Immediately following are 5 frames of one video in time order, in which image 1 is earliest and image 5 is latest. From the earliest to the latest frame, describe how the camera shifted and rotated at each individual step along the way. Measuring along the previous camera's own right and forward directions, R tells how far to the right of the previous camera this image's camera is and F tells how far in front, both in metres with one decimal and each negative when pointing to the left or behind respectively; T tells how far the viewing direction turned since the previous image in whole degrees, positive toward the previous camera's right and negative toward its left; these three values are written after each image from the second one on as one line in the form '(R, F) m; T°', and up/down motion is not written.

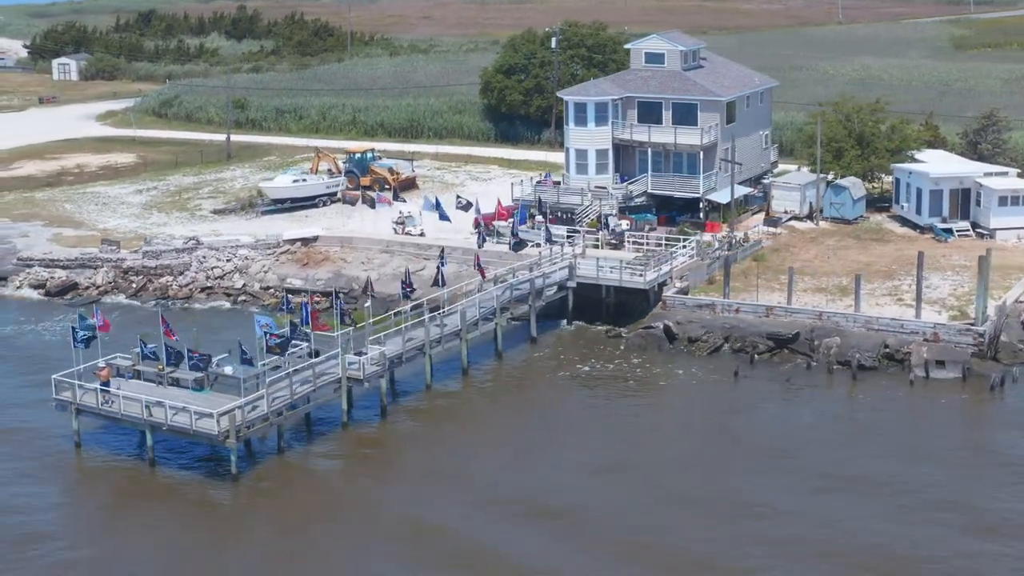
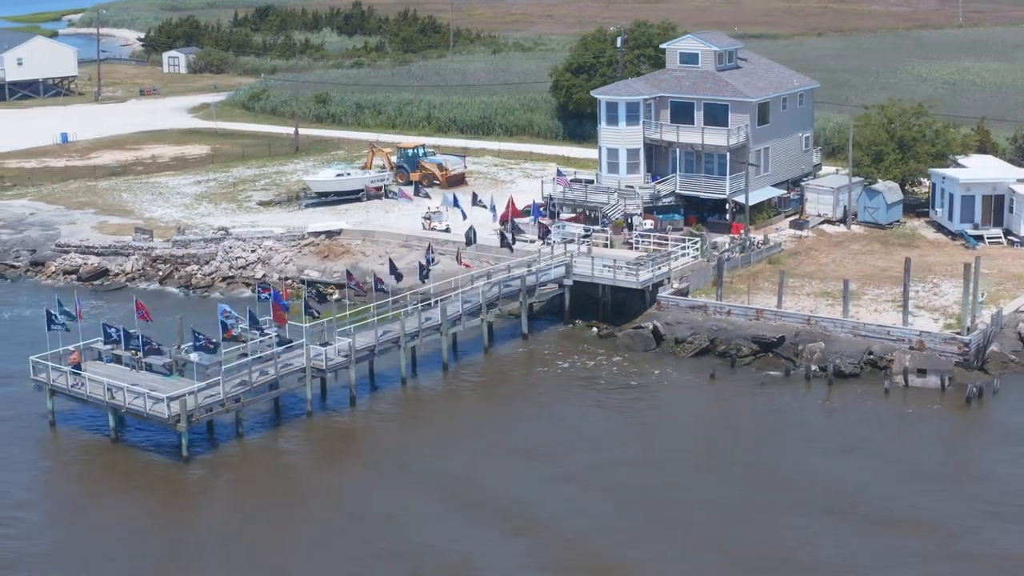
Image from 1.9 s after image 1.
(+3.9, +0.2) m; -5°
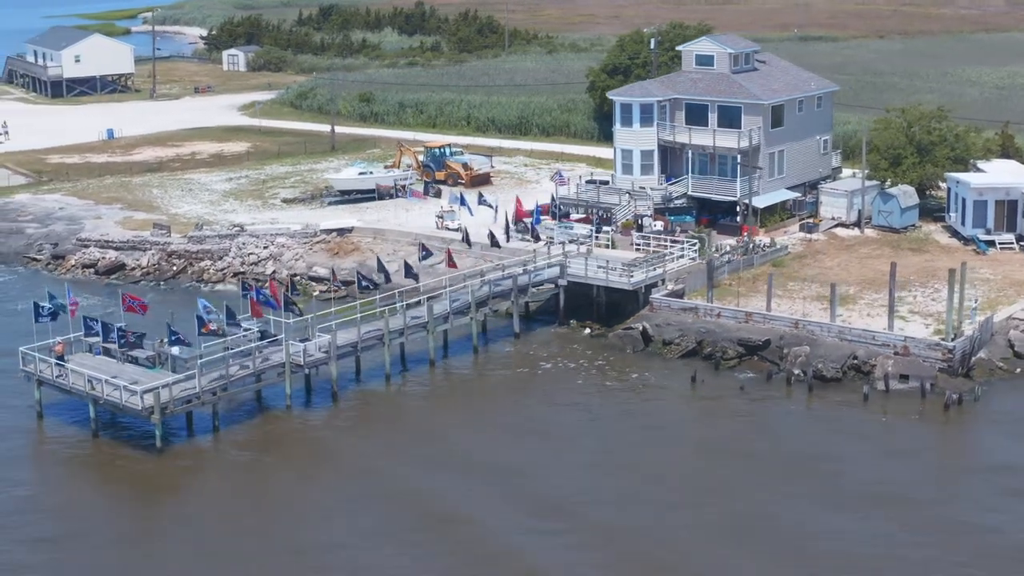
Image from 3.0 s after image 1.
(+2.3, -0.1) m; -3°
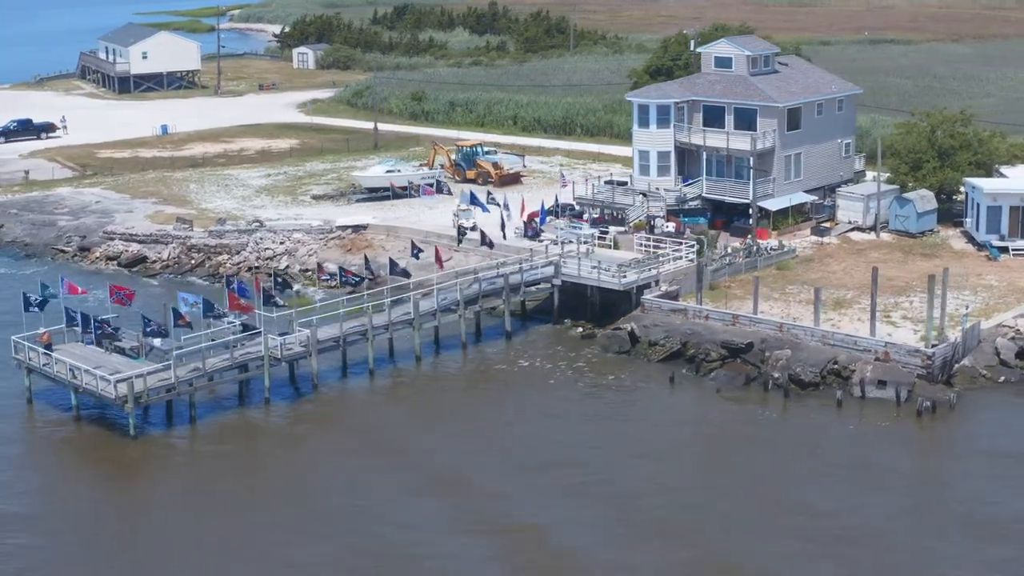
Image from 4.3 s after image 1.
(+2.7, -0.2) m; -3°
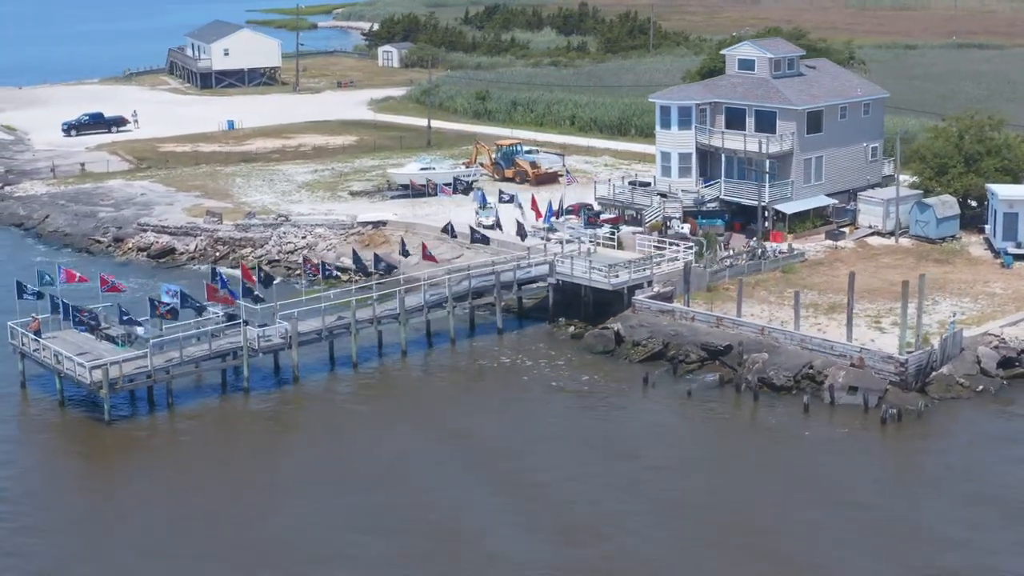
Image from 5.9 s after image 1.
(+3.3, -0.3) m; -4°
